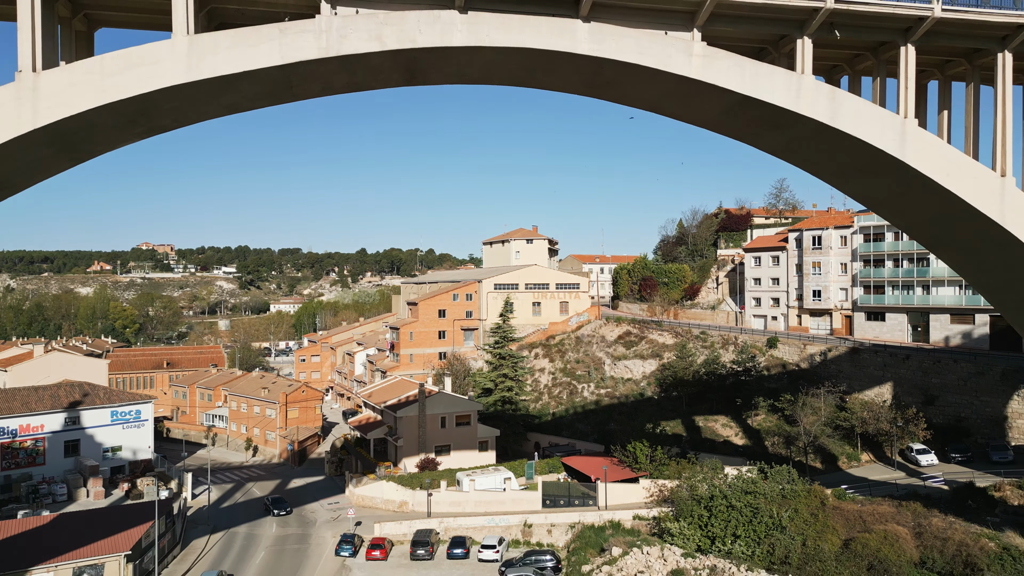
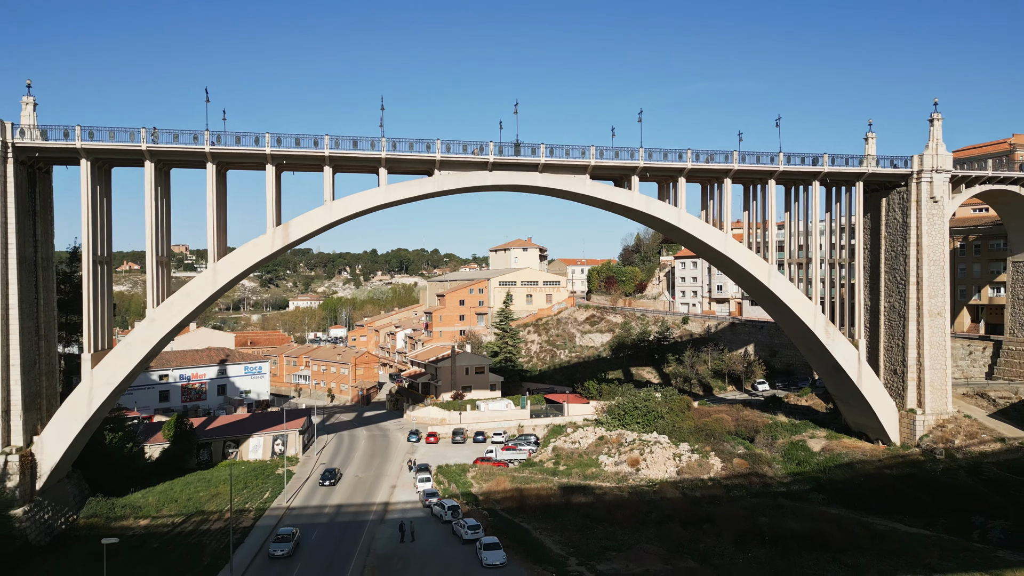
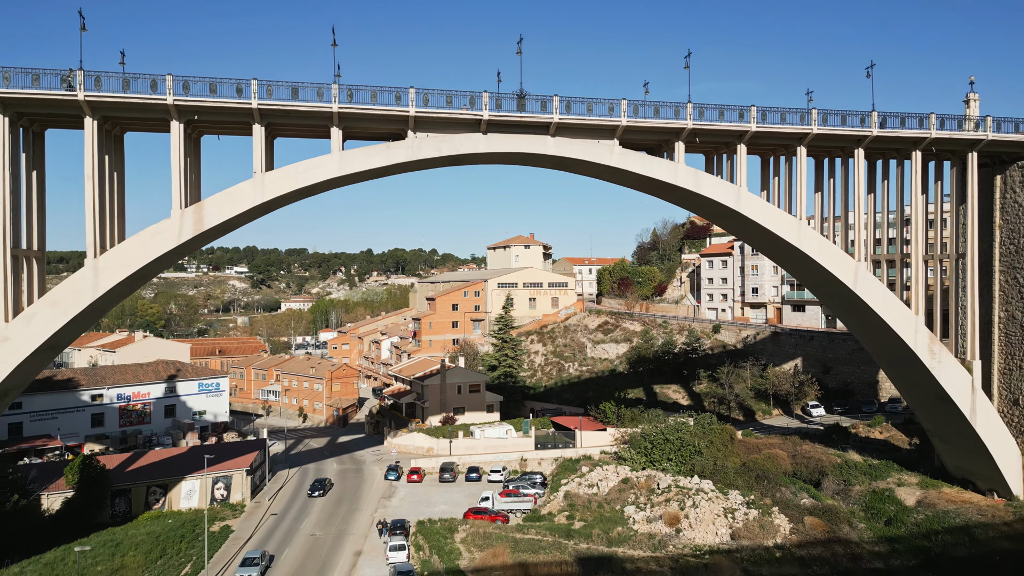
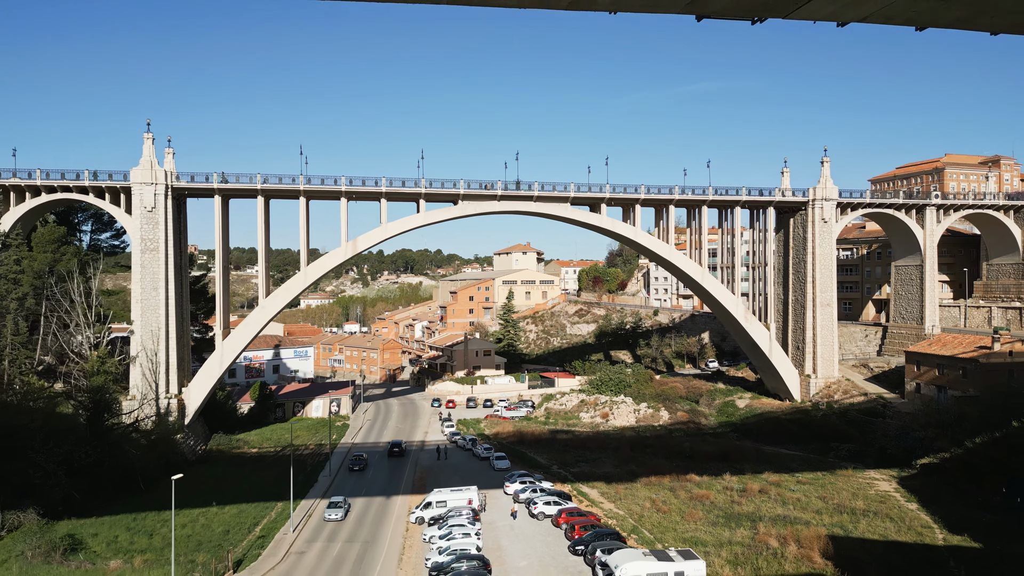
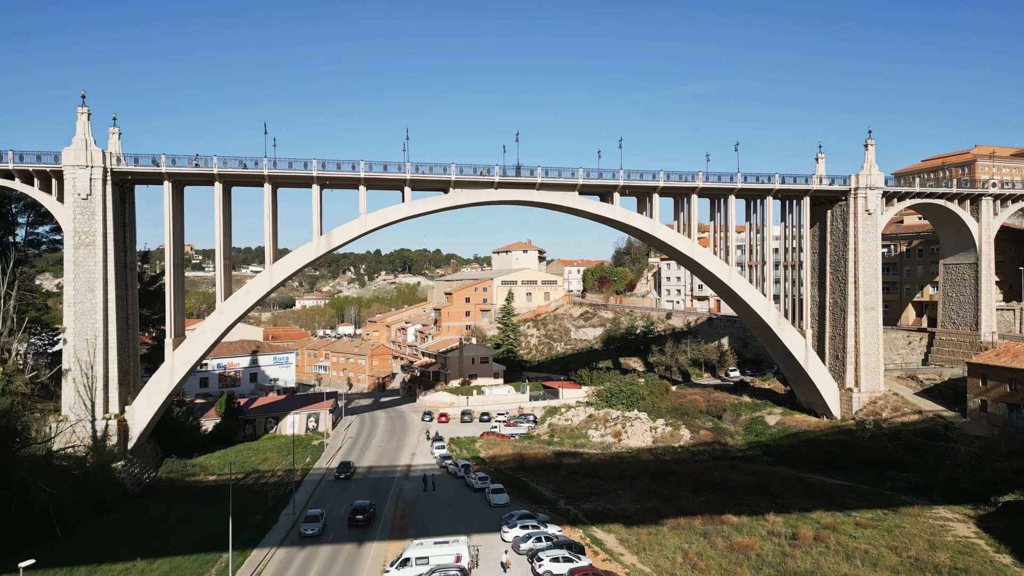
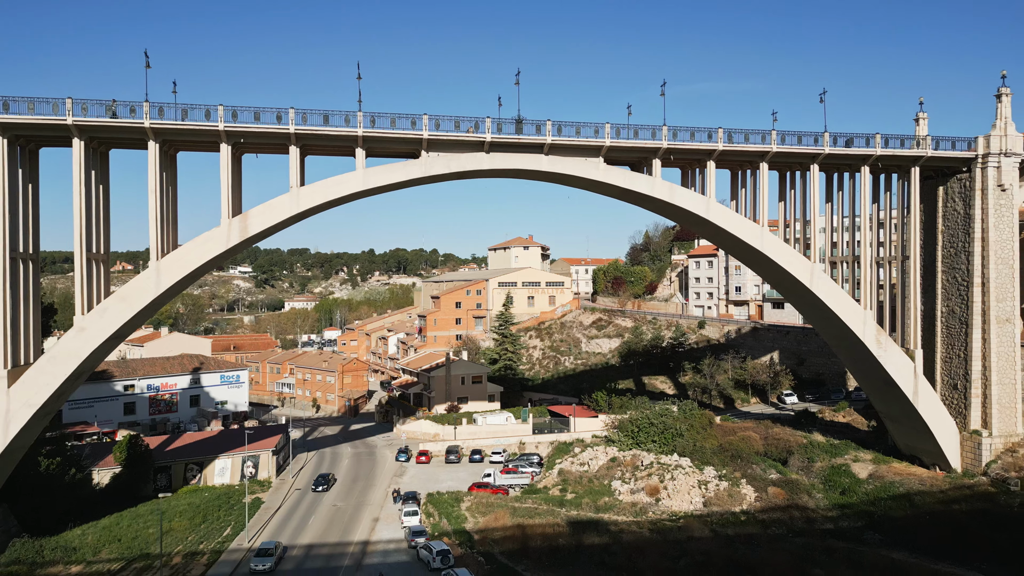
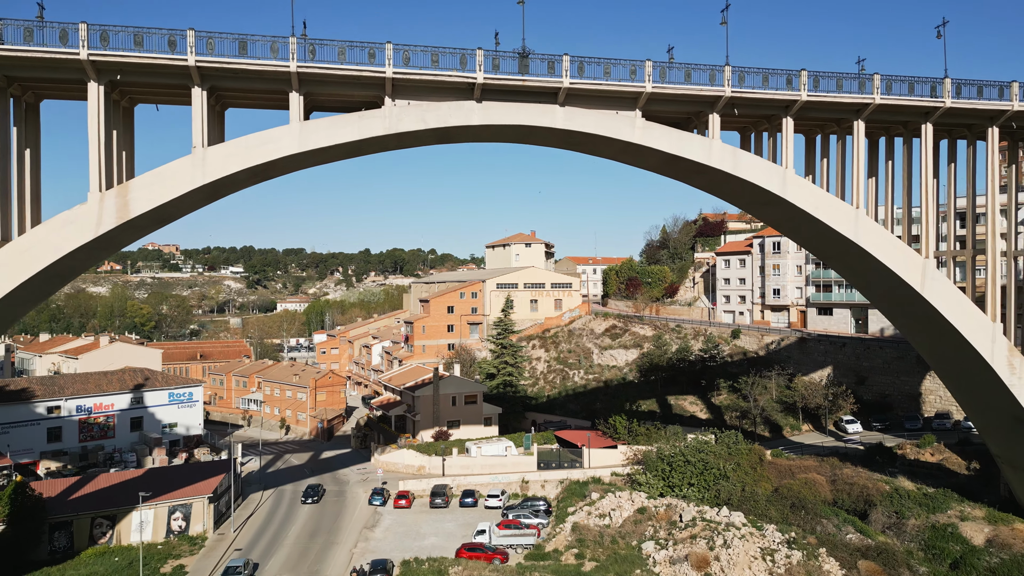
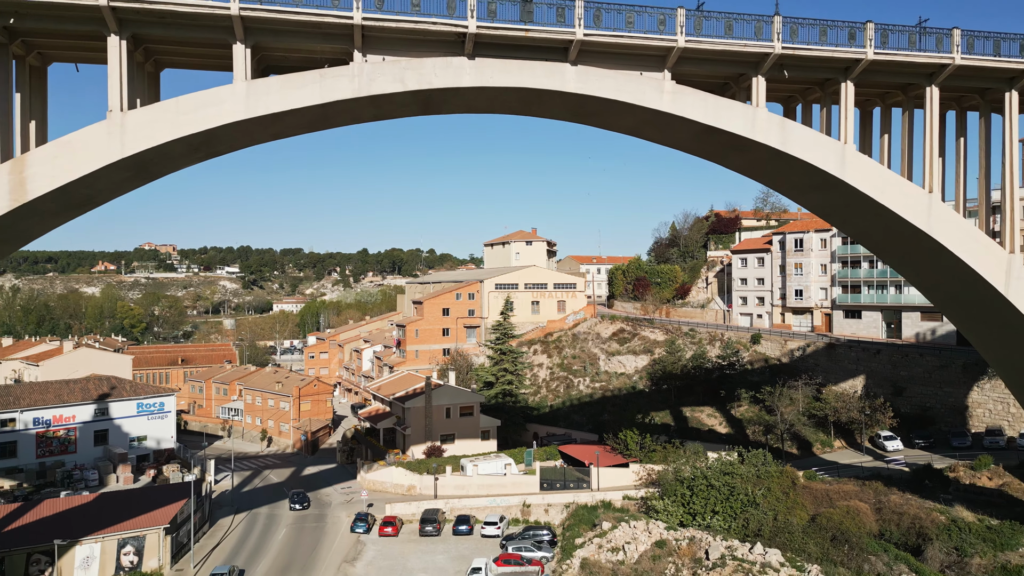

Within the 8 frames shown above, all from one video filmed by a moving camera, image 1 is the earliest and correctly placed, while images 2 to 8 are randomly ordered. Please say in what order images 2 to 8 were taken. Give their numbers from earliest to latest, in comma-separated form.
8, 7, 3, 6, 2, 5, 4
